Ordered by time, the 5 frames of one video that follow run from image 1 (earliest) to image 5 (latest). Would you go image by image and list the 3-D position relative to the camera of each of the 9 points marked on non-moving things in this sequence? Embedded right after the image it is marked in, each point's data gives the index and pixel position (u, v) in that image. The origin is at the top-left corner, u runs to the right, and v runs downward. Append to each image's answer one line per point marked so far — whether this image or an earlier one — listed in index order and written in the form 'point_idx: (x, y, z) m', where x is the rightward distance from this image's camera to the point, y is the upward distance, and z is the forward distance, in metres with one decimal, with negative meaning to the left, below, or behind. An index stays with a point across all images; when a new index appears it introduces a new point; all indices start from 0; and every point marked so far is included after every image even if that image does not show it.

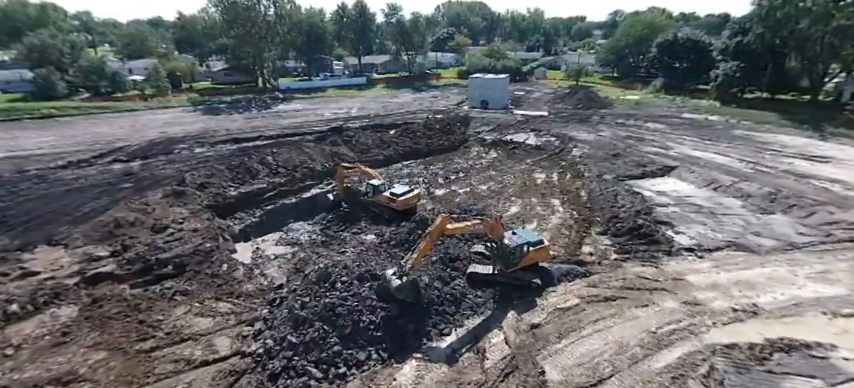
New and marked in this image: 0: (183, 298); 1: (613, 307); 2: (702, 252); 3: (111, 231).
0: (-7.4, -3.2, +11.1) m
1: (+5.2, -3.1, +10.1) m
2: (+9.4, -2.0, +12.4) m
3: (-12.0, -1.4, +13.7) m
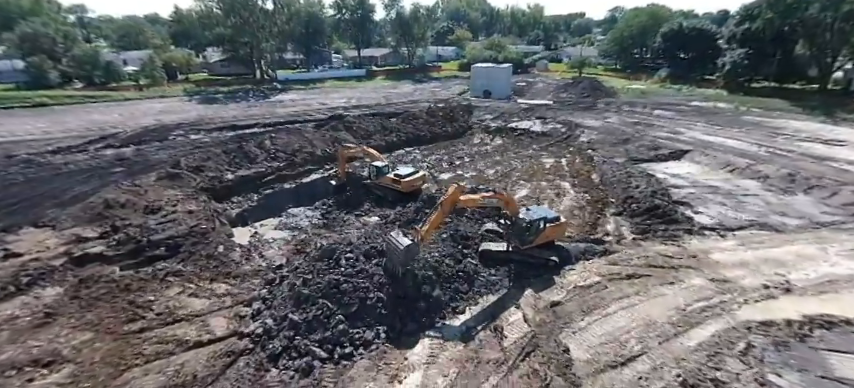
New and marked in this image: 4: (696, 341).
0: (-7.2, -2.4, +10.4) m
1: (+5.4, -2.3, +9.4) m
2: (+9.7, -1.2, +11.8) m
3: (-11.7, -0.6, +13.0) m
4: (+5.6, -3.1, +7.6) m
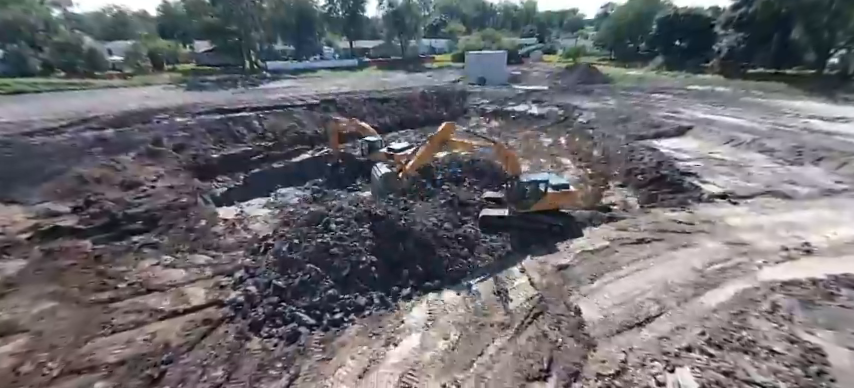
0: (-7.2, -1.5, +9.6) m
1: (+5.4, -1.3, +8.9) m
2: (+9.5, -0.1, +11.3) m
3: (-11.8, +0.2, +12.2) m
4: (+5.6, -2.1, +7.0) m
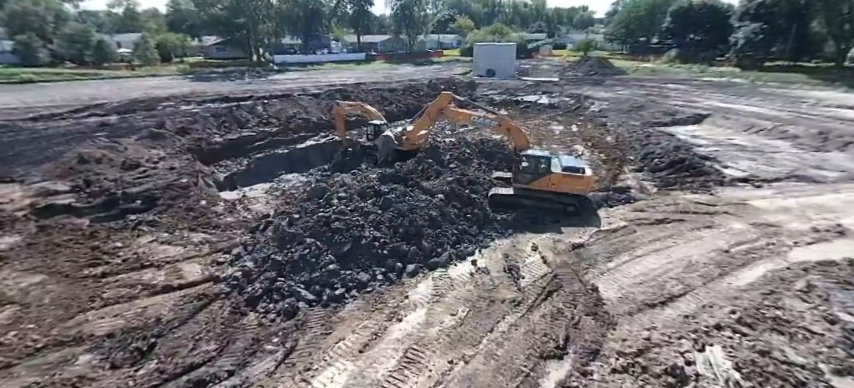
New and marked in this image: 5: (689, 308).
0: (-7.1, -0.9, +9.3) m
1: (+5.5, -0.8, +8.3) m
2: (+9.7, +0.3, +10.7) m
3: (-11.6, +0.9, +12.0) m
4: (+5.7, -1.5, +6.5) m
5: (+4.2, -1.8, +5.8) m
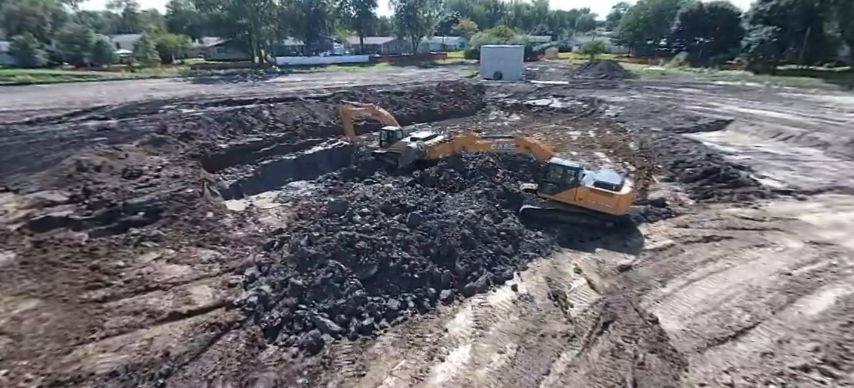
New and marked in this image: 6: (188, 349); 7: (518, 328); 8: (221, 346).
0: (-6.5, -1.2, +8.6) m
1: (+6.1, -1.1, +7.7) m
2: (+10.4, 0.0, +10.1) m
3: (-11.0, +0.6, +11.3) m
4: (+6.3, -1.9, +5.8) m
5: (+4.8, -2.1, +5.2) m
6: (-3.5, -2.3, +5.4) m
7: (+1.4, -2.1, +5.6) m
8: (-3.1, -2.3, +5.5) m
